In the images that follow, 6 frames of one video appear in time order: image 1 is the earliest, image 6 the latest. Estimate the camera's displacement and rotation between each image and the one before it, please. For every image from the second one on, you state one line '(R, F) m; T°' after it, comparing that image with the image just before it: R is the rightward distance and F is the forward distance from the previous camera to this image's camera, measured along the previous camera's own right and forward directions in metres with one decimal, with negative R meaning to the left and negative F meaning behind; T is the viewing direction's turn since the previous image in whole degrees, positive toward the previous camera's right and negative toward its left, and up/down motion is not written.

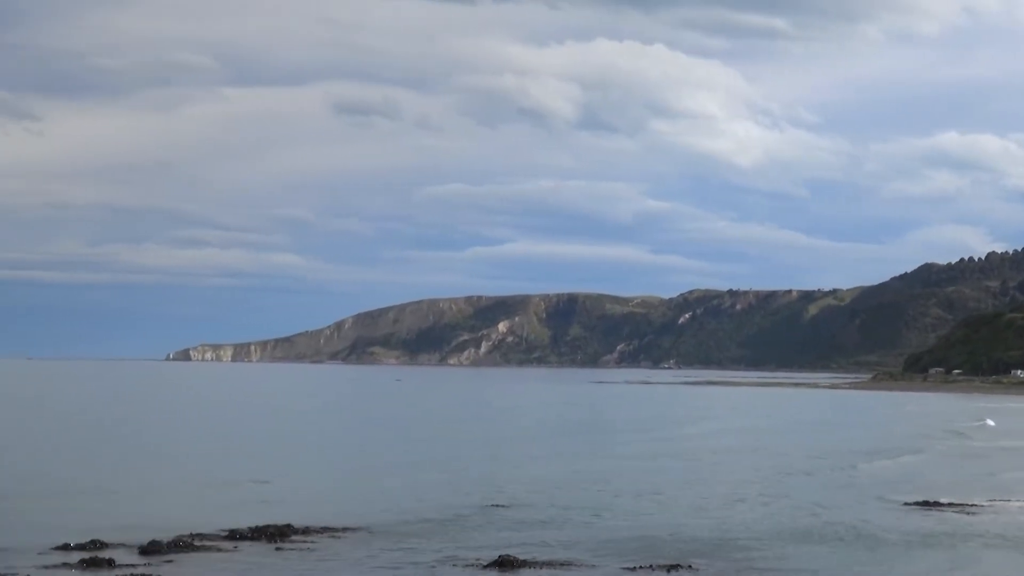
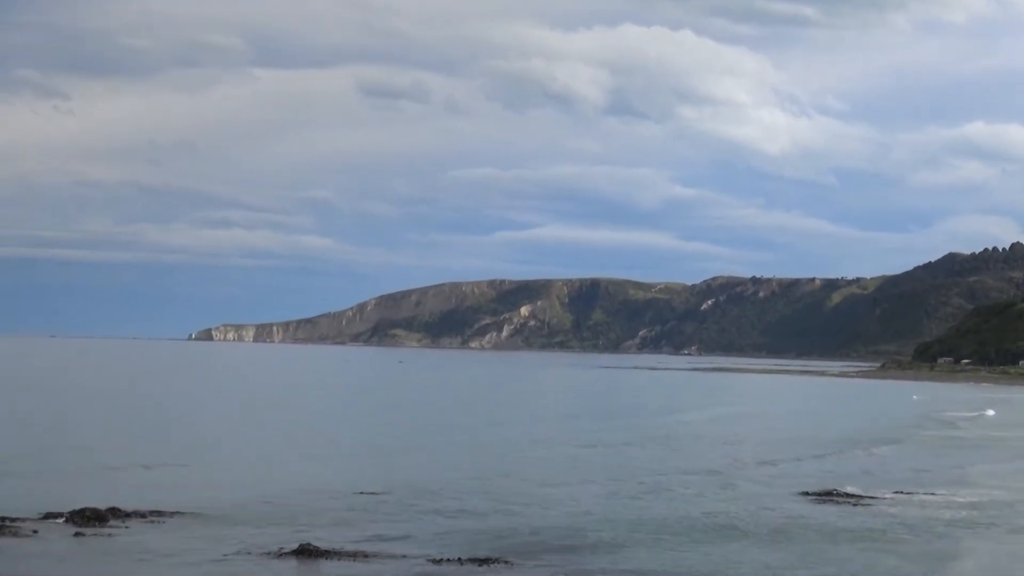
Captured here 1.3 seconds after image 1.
(+1.8, +0.7) m; -1°
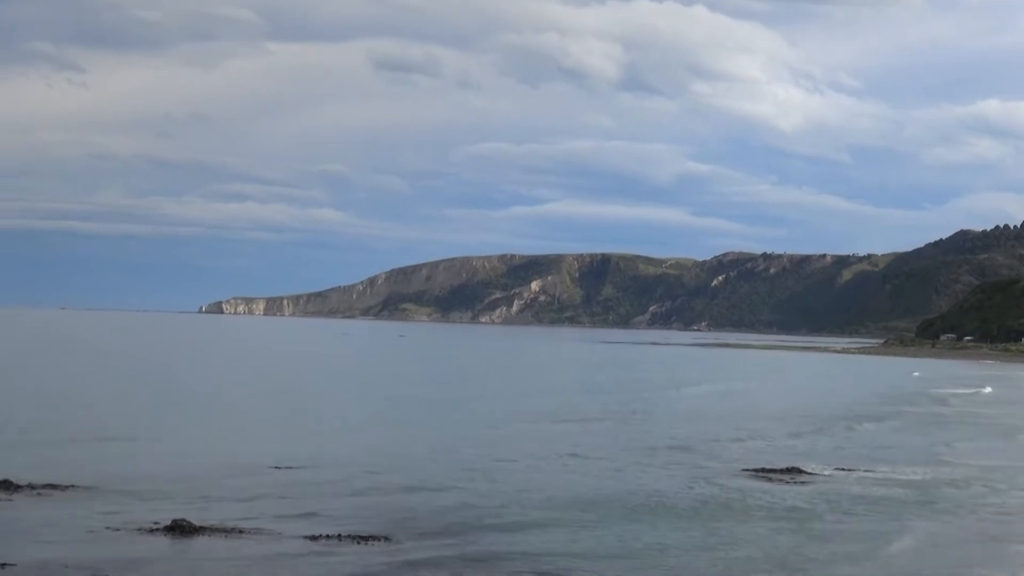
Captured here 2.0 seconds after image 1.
(+1.0, +0.4) m; 0°
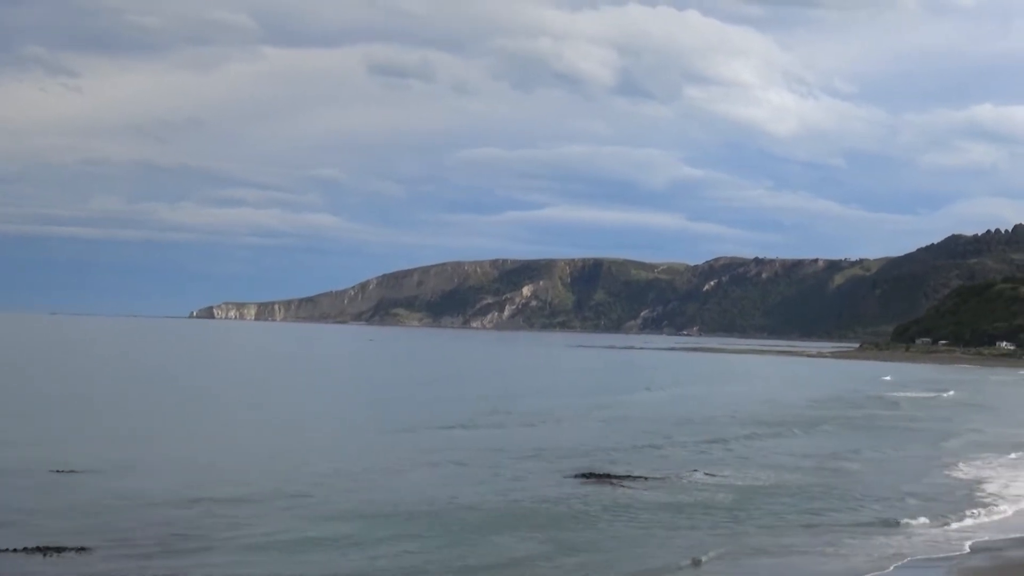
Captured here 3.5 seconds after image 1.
(+2.2, +0.6) m; +1°
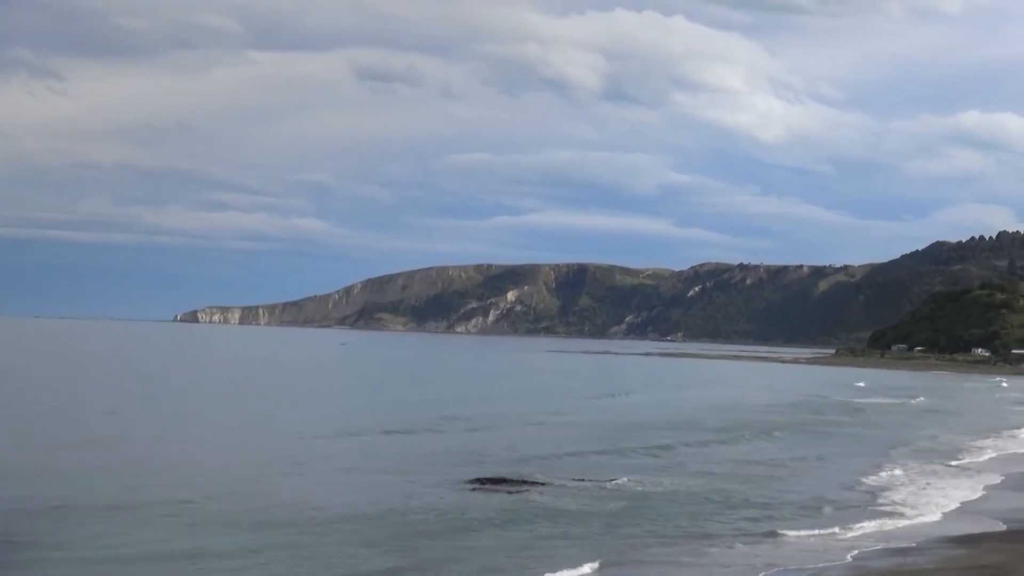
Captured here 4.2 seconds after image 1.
(+1.1, +0.3) m; +1°
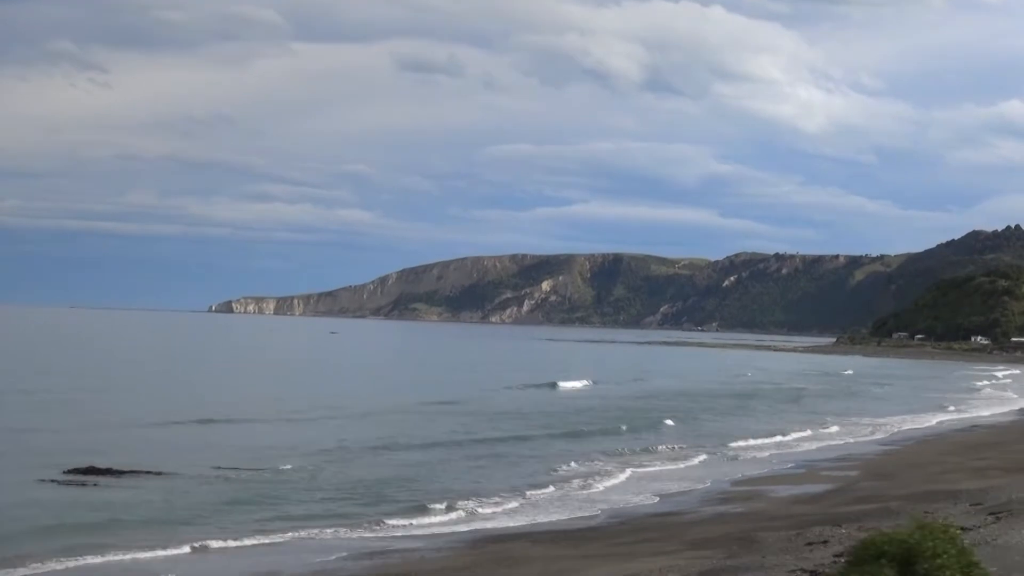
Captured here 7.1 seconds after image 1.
(+4.8, +1.0) m; -2°
